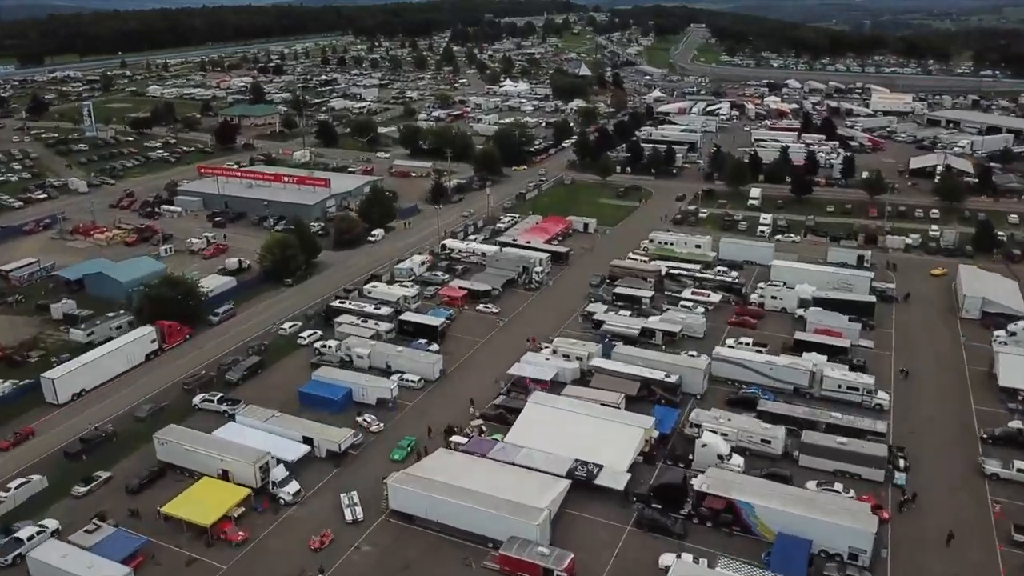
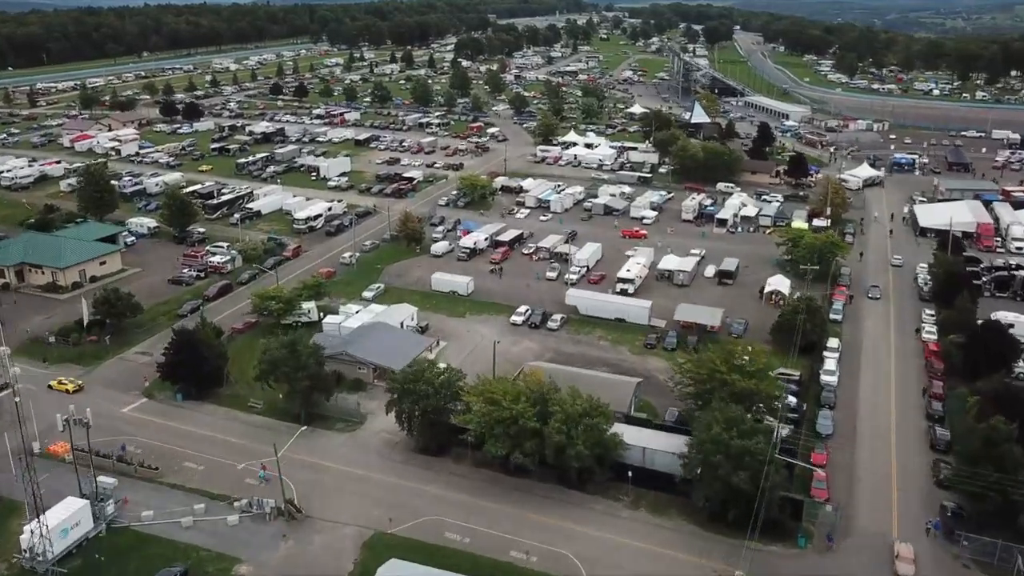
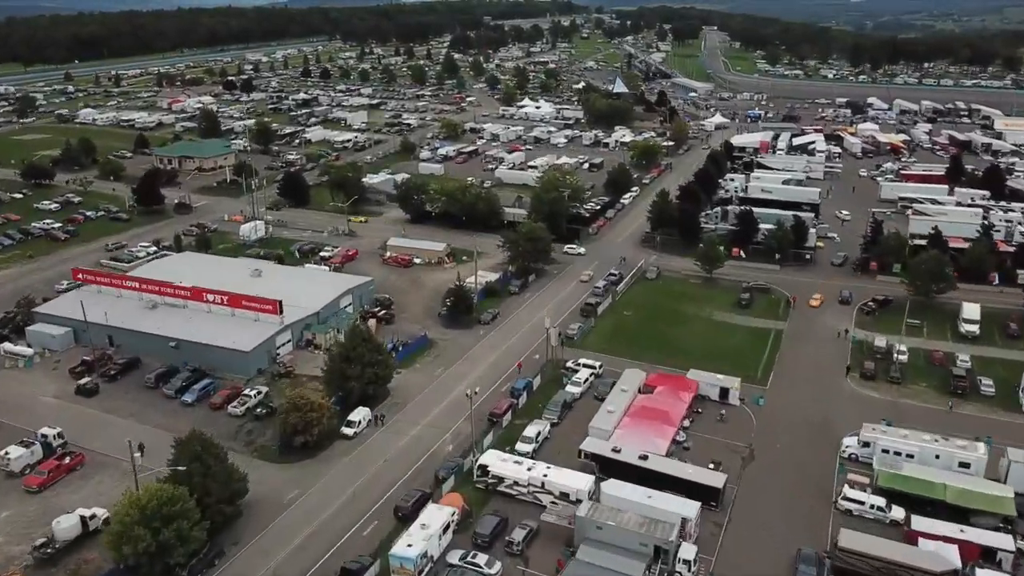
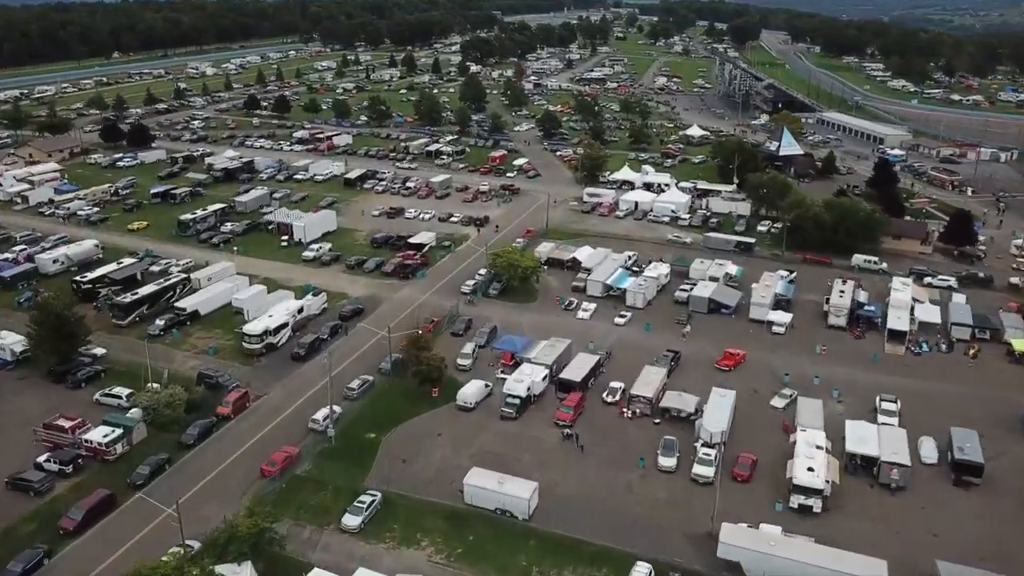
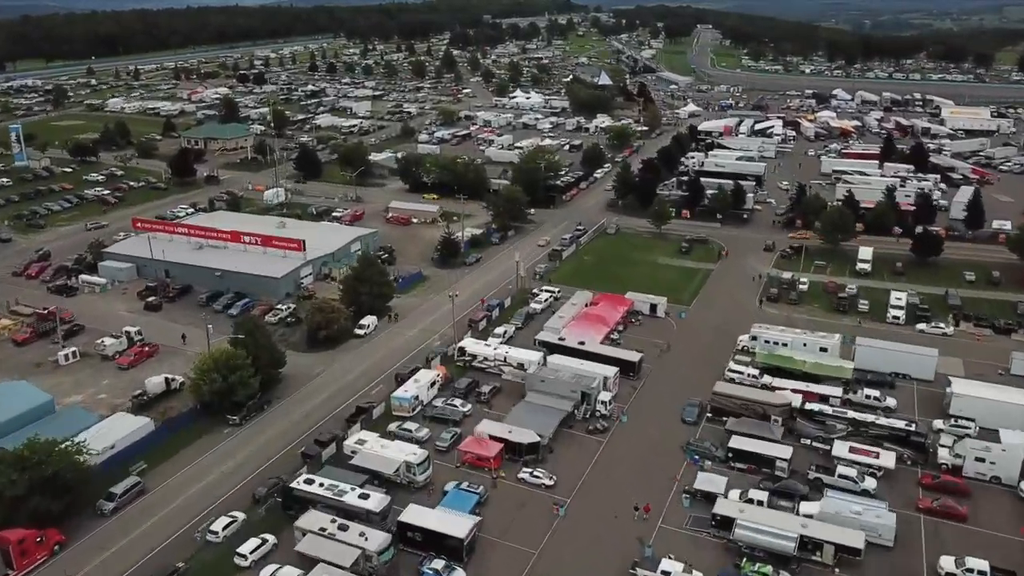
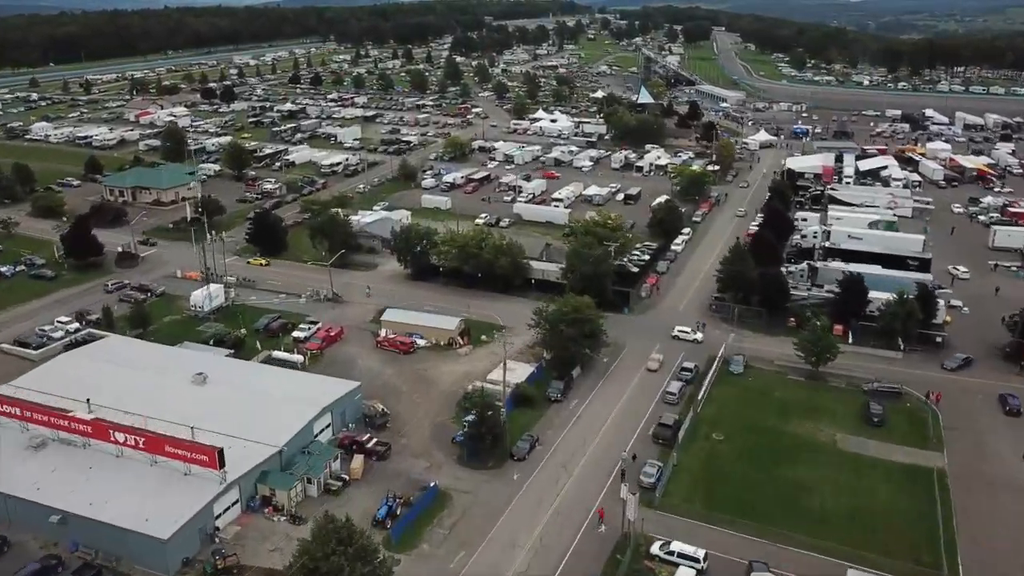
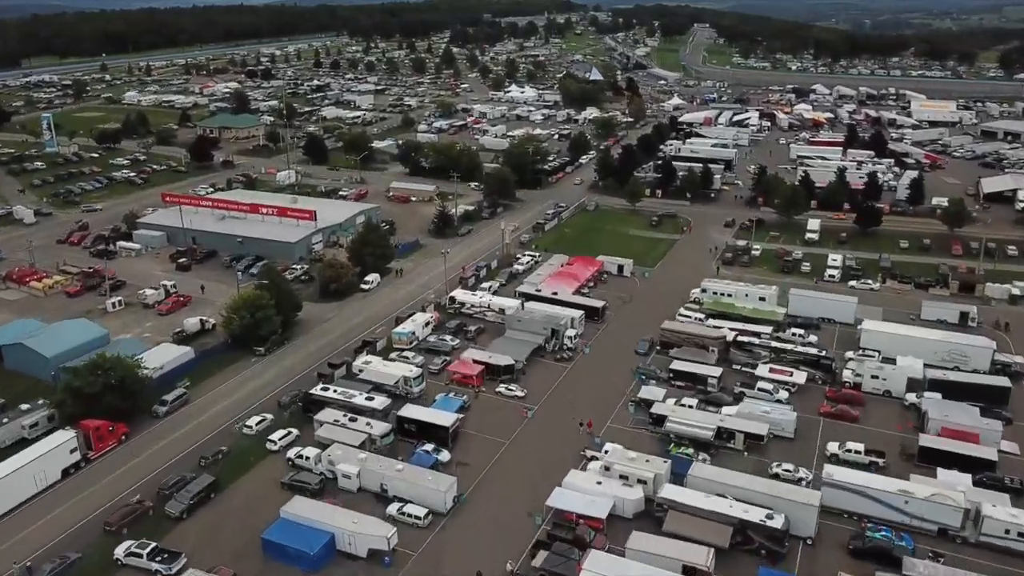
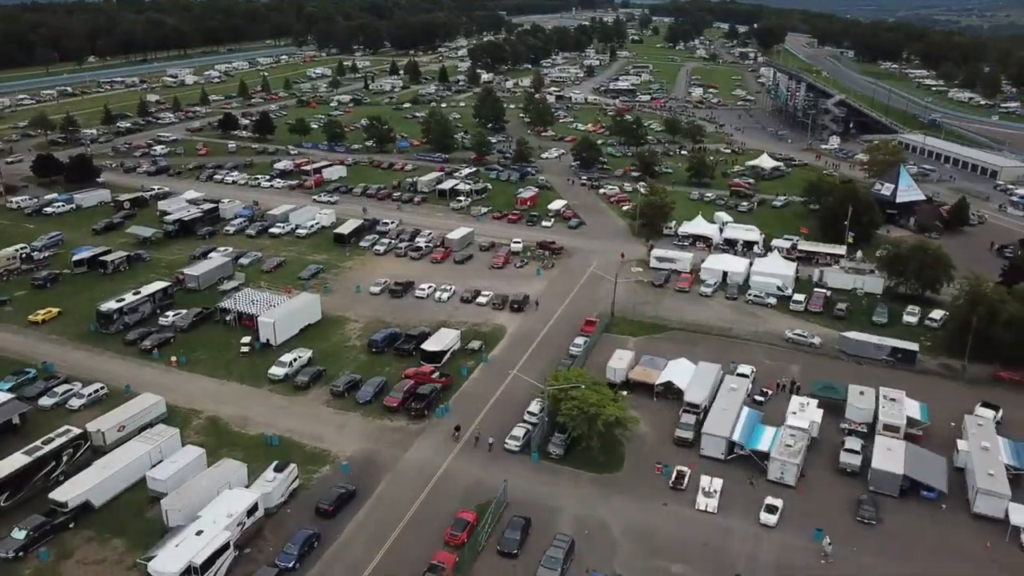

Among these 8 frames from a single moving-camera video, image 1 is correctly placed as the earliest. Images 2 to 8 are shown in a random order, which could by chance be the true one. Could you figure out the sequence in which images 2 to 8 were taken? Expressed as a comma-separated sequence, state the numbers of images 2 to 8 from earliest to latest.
7, 5, 3, 6, 2, 4, 8
